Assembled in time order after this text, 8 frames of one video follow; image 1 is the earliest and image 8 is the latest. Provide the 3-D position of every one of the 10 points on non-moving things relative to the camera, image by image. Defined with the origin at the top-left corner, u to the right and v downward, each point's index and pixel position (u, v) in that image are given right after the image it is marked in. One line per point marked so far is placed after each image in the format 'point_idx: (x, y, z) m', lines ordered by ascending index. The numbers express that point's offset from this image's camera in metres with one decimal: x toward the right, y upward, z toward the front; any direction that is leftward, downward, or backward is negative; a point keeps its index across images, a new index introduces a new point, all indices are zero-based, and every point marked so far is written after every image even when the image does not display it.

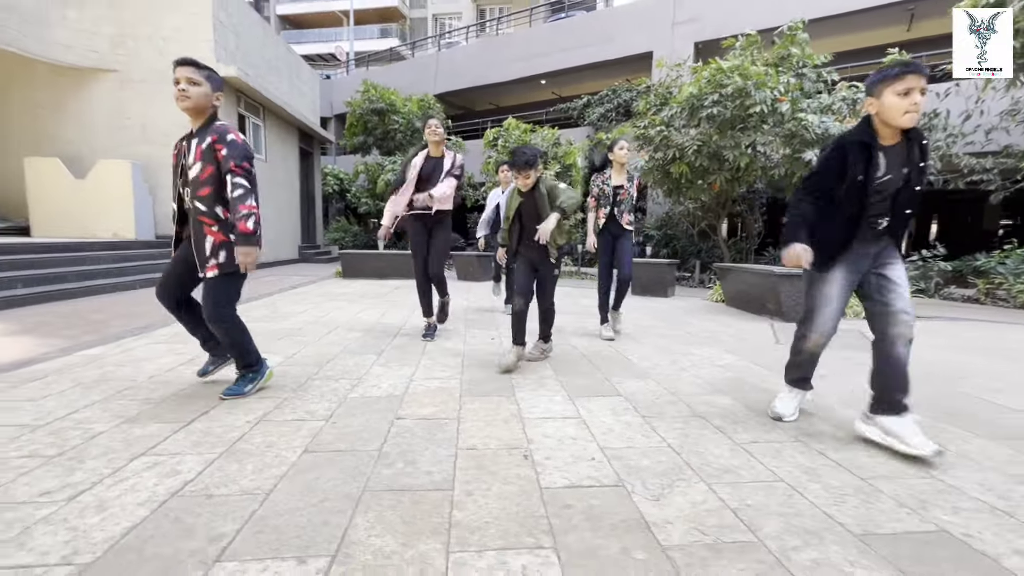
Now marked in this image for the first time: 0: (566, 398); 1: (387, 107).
0: (+0.3, -0.6, +2.6) m
1: (-3.3, +4.7, +12.4) m
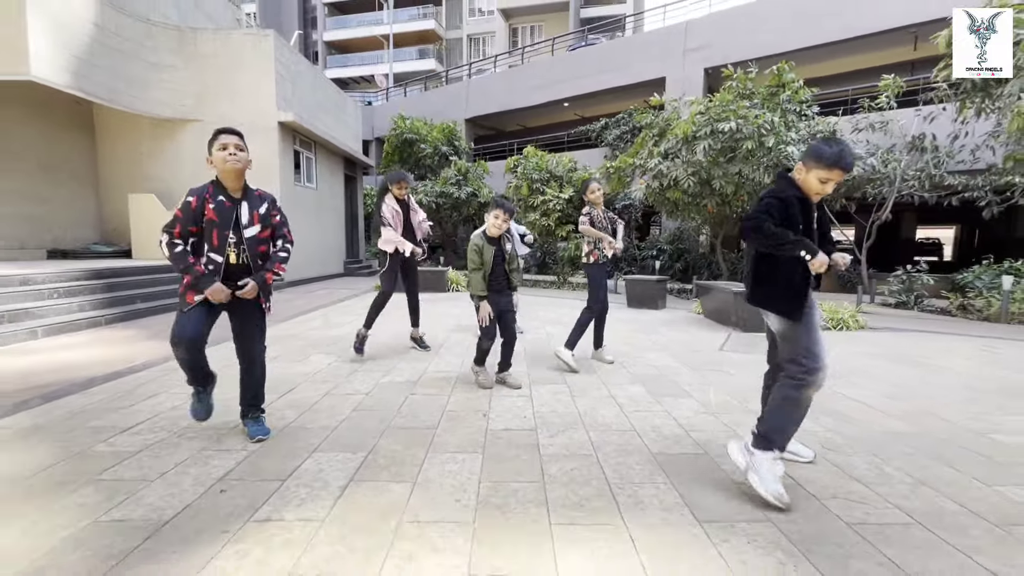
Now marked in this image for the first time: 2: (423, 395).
0: (+0.1, -0.8, +3.8) m
1: (-2.7, +4.4, +13.9) m
2: (-0.6, -0.8, +3.5) m
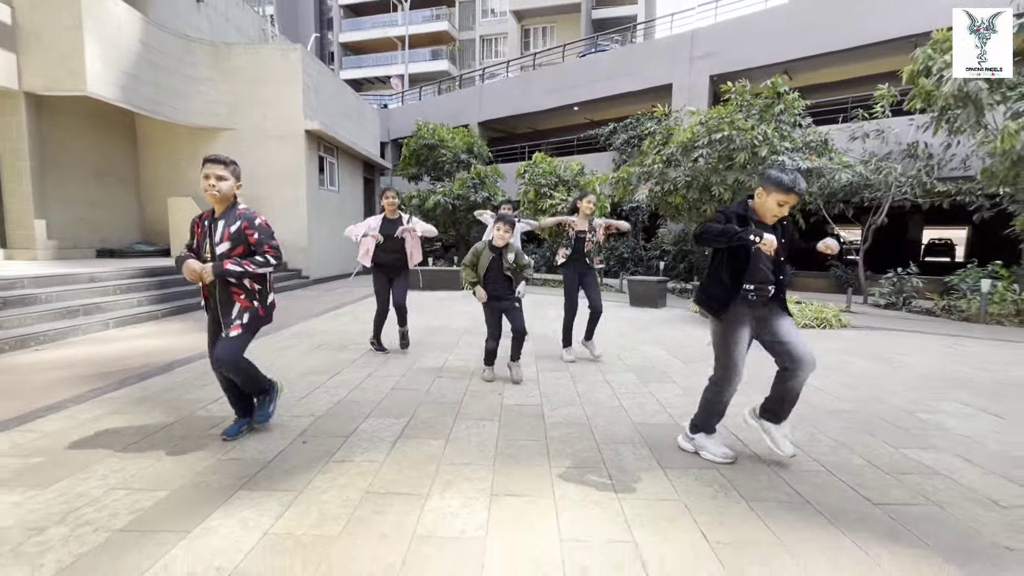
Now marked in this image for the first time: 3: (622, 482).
0: (+0.2, -0.8, +4.5) m
1: (-2.3, +4.4, +14.6) m
2: (-0.6, -0.8, +4.2) m
3: (+0.6, -1.0, +2.4) m
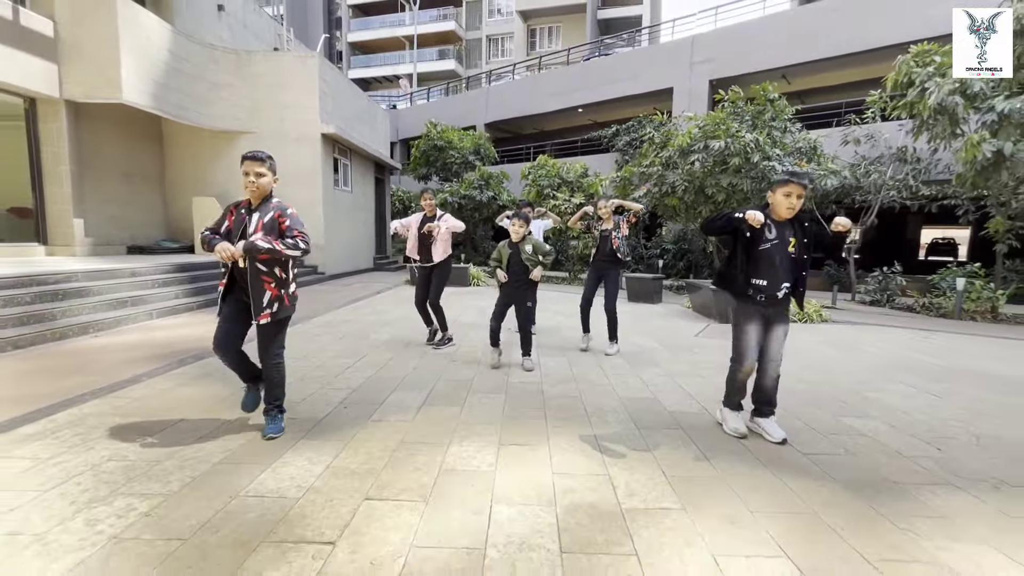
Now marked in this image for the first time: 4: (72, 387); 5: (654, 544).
0: (+0.3, -0.8, +5.1) m
1: (-2.1, +4.6, +15.1) m
2: (-0.5, -0.8, +4.8) m
3: (+0.6, -0.9, +3.0) m
4: (-3.6, -0.8, +3.8) m
5: (+0.6, -1.0, +1.9) m
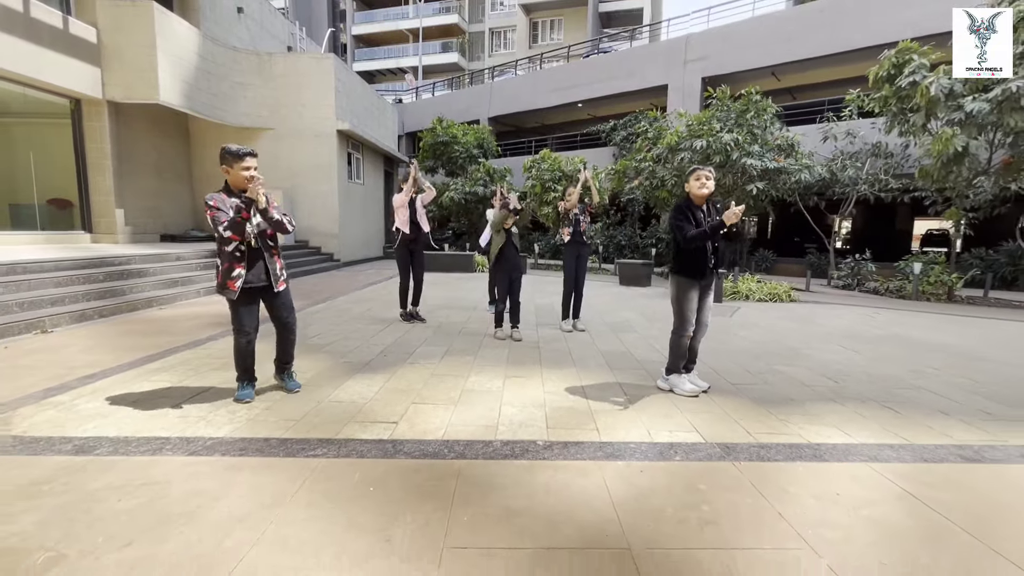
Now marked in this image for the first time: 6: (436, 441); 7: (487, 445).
0: (+0.3, -0.5, +6.0) m
1: (-2.0, +5.0, +16.0) m
2: (-0.5, -0.5, +5.8) m
3: (+0.6, -0.7, +3.9) m
4: (-3.5, -0.6, +4.8) m
5: (+0.6, -0.8, +2.9) m
6: (-0.4, -0.8, +2.6) m
7: (-0.1, -0.9, +2.6) m
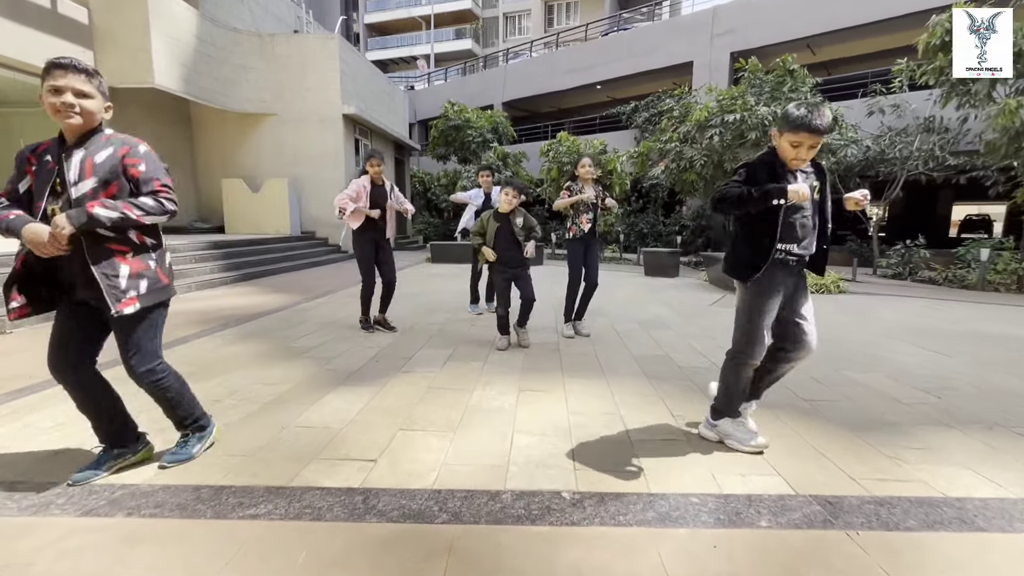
0: (+0.5, -0.4, +5.3) m
1: (-1.6, +5.3, +15.3) m
2: (-0.3, -0.4, +5.1) m
3: (+0.7, -0.6, +3.2) m
4: (-3.4, -0.5, +4.2) m
5: (+0.7, -0.8, +2.1) m
6: (-0.4, -0.8, +1.9) m
7: (-0.1, -0.8, +1.9) m
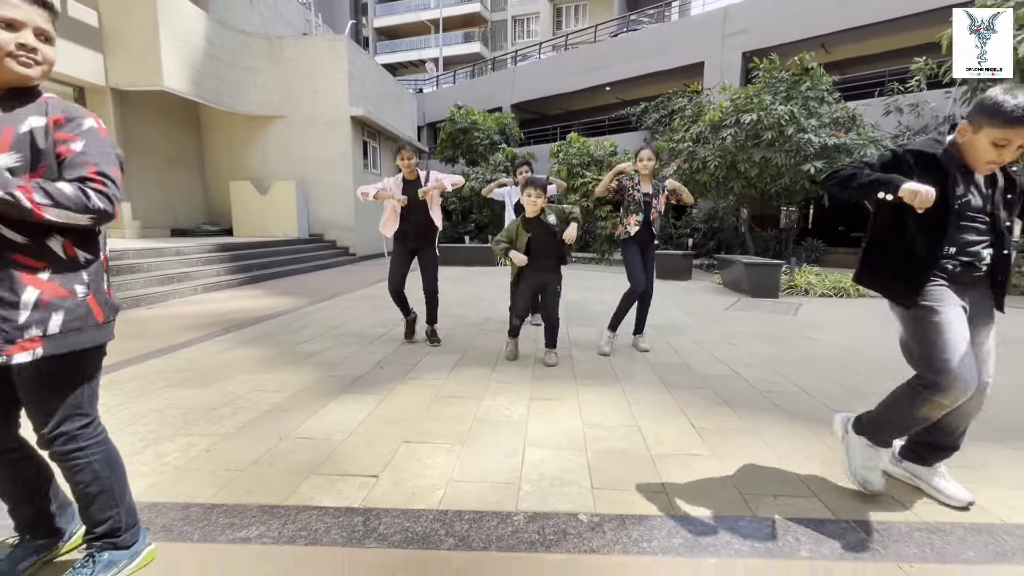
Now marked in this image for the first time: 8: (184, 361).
0: (+0.6, -0.4, +5.1) m
1: (-1.3, +5.2, +15.2) m
2: (-0.2, -0.4, +4.9) m
3: (+0.8, -0.7, +3.0) m
4: (-3.3, -0.5, +4.1) m
5: (+0.7, -0.8, +2.0) m
6: (-0.3, -0.8, +1.8) m
7: (0.0, -0.8, +1.7) m
8: (-2.5, -0.6, +3.7) m
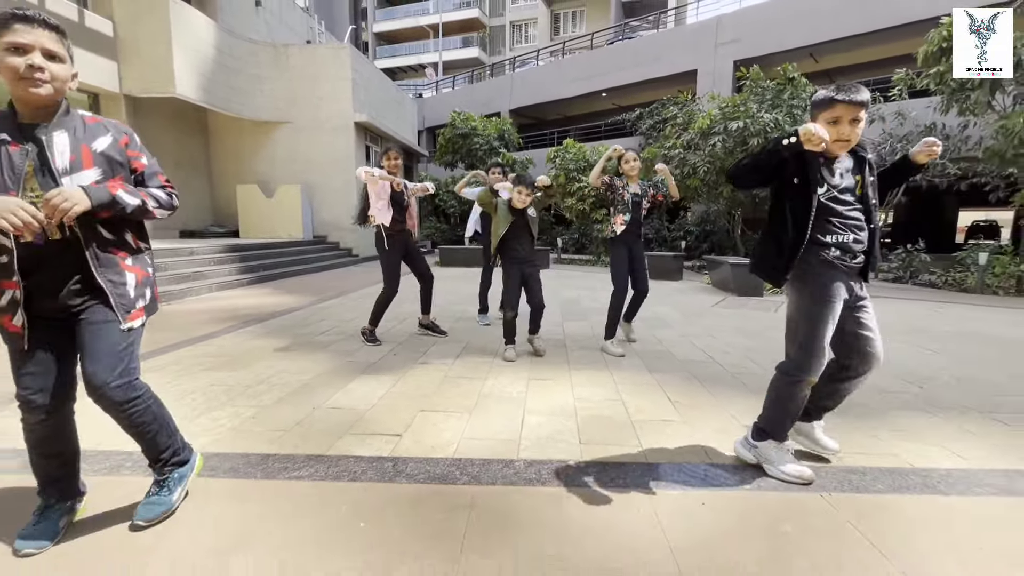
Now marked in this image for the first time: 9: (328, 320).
0: (+0.6, -0.4, +5.5) m
1: (-1.3, +5.1, +15.6) m
2: (-0.2, -0.4, +5.3) m
3: (+0.8, -0.6, +3.4) m
4: (-3.3, -0.5, +4.5) m
5: (+0.7, -0.8, +2.4) m
6: (-0.3, -0.8, +2.2) m
7: (0.0, -0.8, +2.1) m
8: (-2.5, -0.5, +4.1) m
9: (-2.1, -0.4, +5.6) m
